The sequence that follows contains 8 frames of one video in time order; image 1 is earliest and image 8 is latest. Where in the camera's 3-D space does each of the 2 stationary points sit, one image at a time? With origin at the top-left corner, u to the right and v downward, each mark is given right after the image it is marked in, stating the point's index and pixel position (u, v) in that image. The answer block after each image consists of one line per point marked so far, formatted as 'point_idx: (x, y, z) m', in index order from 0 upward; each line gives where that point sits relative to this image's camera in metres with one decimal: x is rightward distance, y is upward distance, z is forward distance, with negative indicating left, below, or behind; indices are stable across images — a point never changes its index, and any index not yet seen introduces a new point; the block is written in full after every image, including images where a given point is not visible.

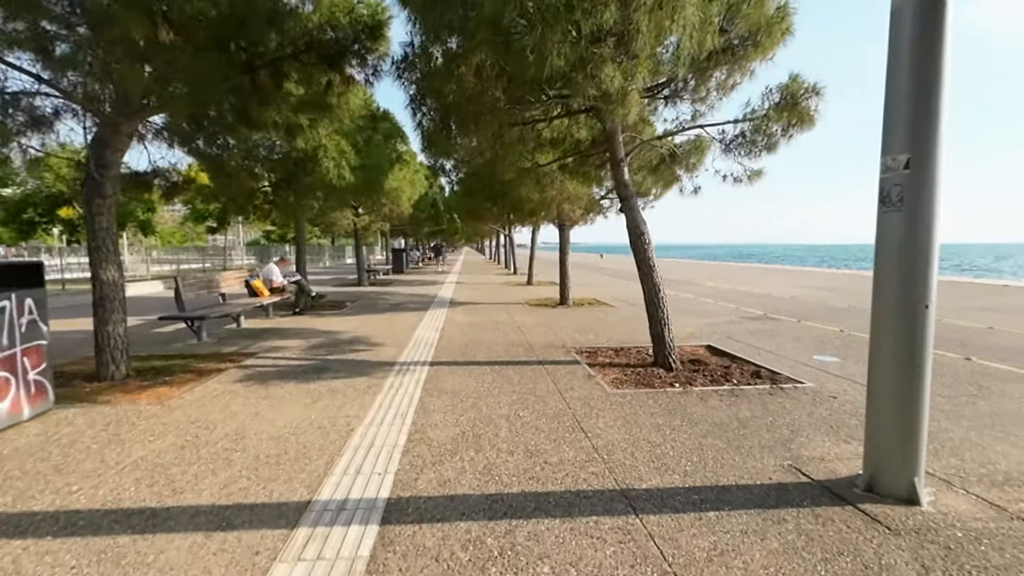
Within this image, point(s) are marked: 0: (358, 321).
0: (-3.7, -0.8, +11.8) m
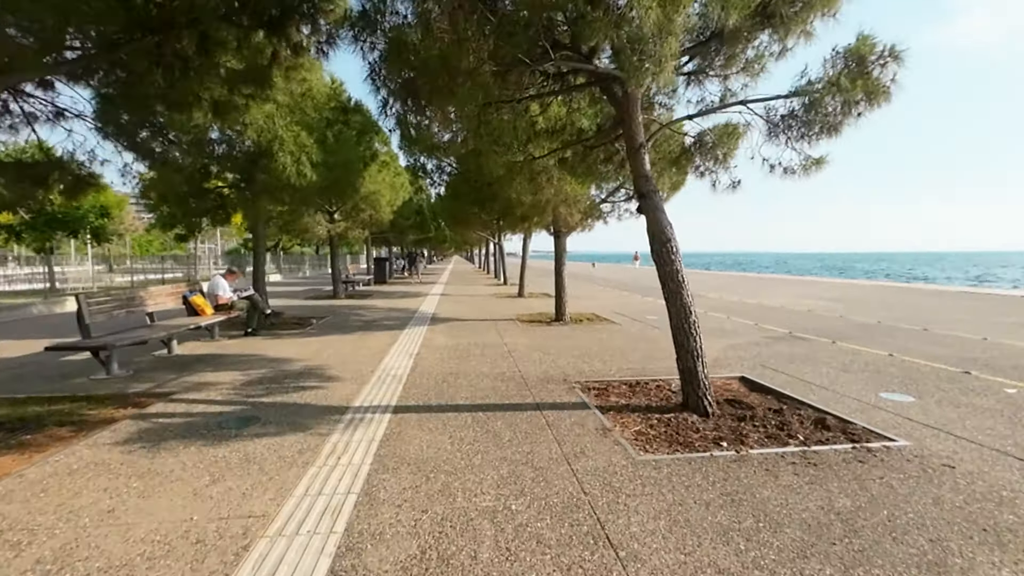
0: (-3.9, -1.1, +10.0) m
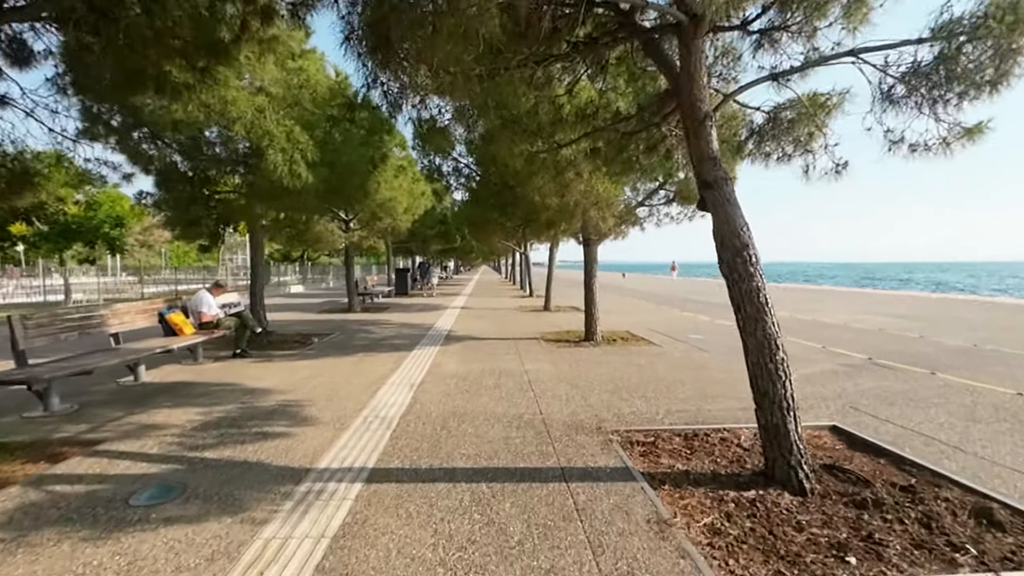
0: (-3.6, -1.4, +8.7) m
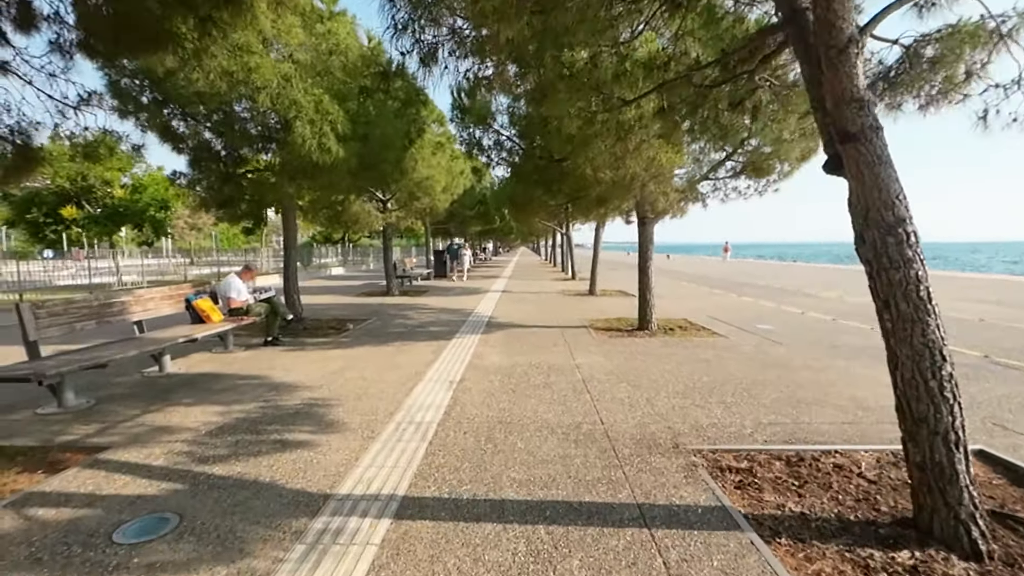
0: (-2.8, -1.2, +8.0) m
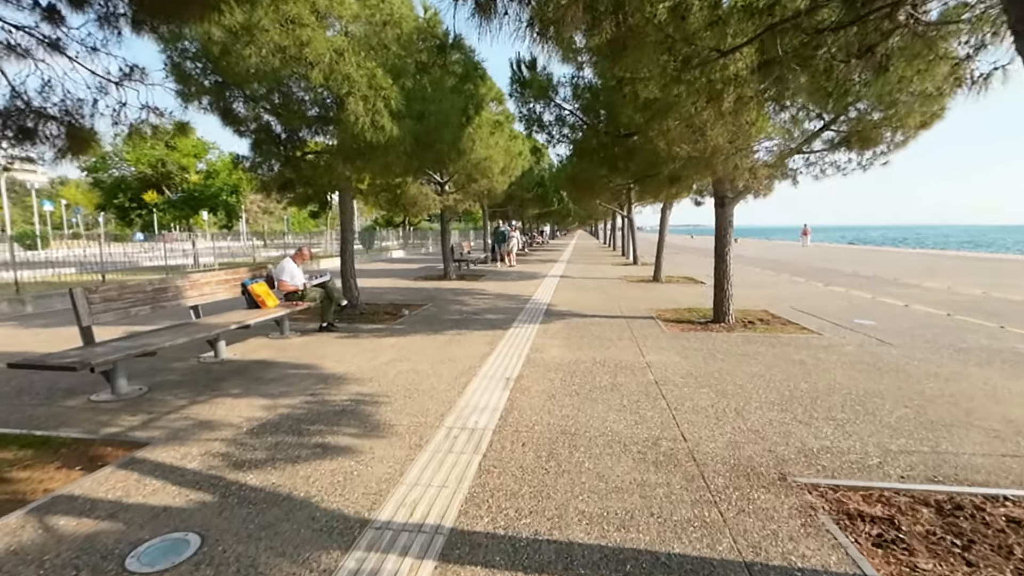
0: (-1.8, -0.9, +7.7) m
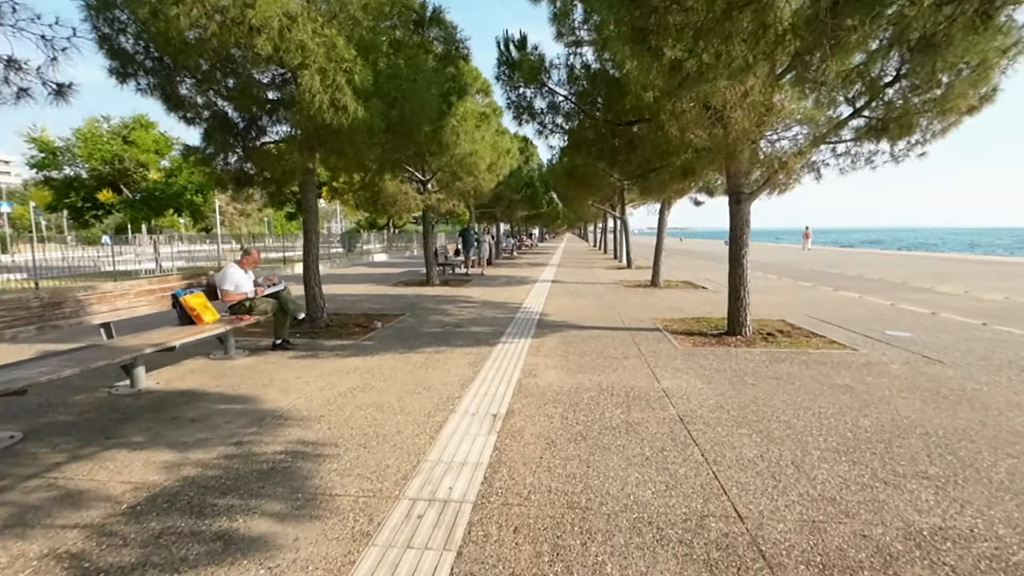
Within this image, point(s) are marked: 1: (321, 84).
0: (-2.0, -1.1, +6.4) m
1: (-2.6, +2.8, +6.7) m
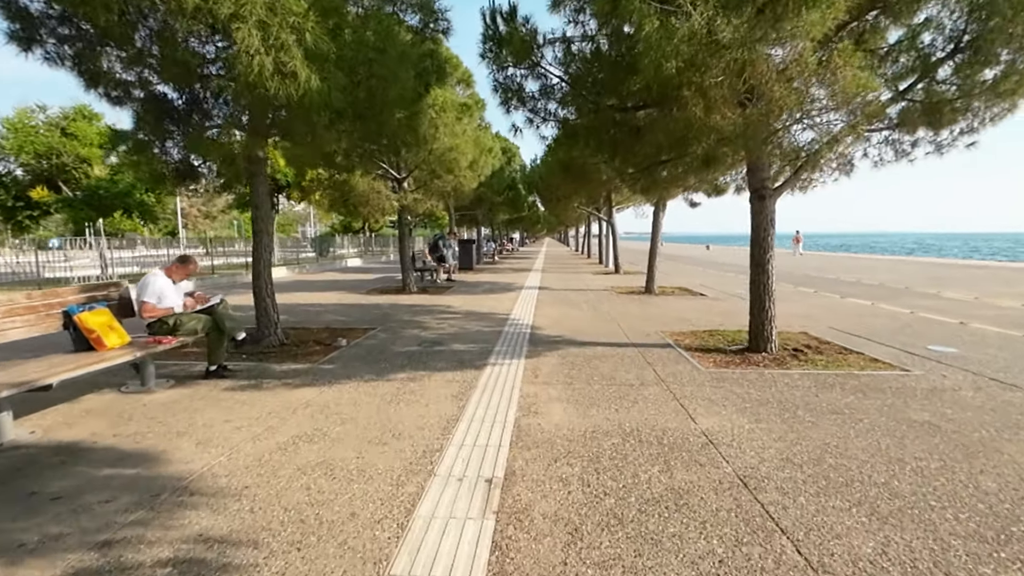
0: (-2.0, -1.2, +5.0) m
1: (-2.7, +2.6, +5.3) m
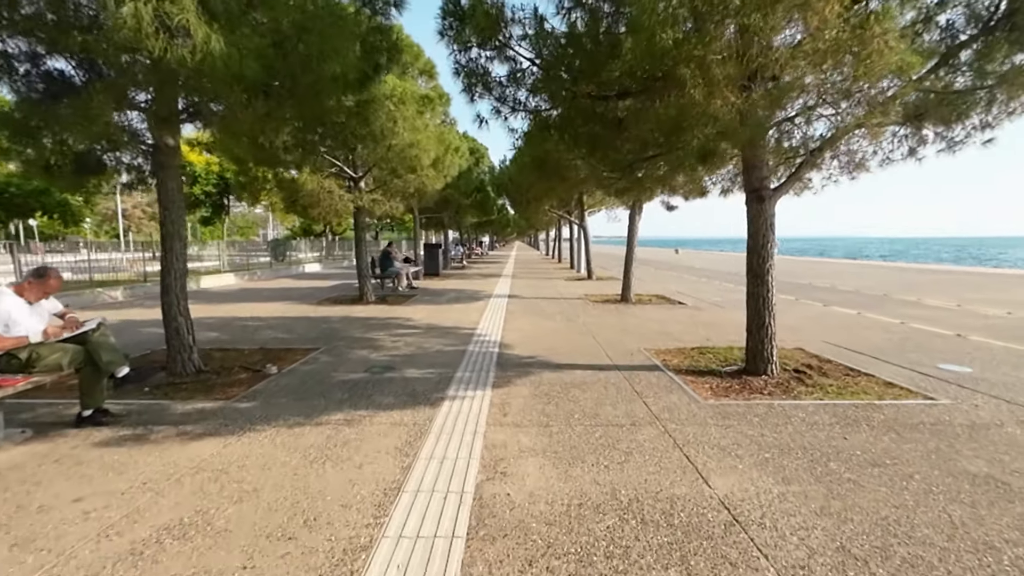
0: (-2.3, -1.4, +3.7) m
1: (-3.0, +2.4, +4.0) m
